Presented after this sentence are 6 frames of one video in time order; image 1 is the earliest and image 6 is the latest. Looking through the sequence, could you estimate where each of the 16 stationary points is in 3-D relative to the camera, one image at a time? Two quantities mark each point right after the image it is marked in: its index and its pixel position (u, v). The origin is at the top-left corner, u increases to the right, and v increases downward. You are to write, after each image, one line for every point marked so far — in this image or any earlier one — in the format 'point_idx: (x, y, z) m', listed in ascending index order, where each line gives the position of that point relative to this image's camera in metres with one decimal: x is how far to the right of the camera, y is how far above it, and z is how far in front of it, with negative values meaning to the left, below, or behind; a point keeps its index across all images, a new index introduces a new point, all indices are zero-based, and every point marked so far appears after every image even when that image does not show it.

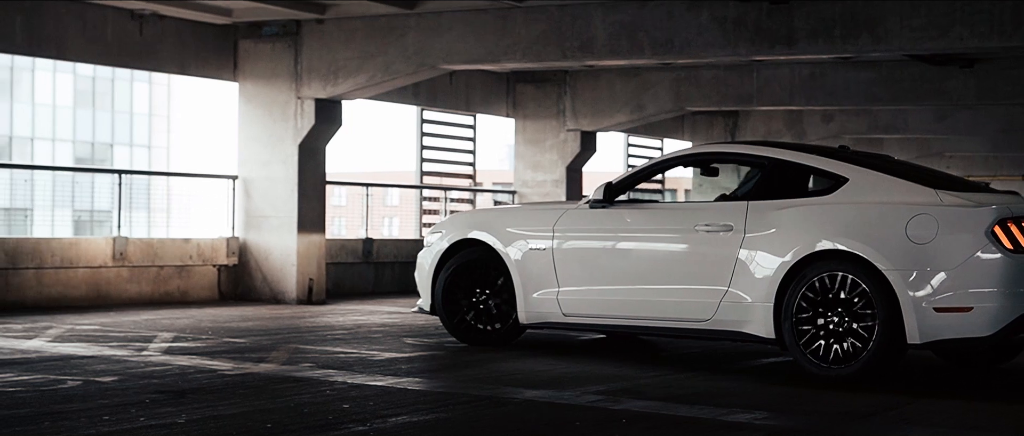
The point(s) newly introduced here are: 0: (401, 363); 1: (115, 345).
0: (-0.7, -0.9, +9.6) m
1: (-2.5, -0.8, +10.2) m
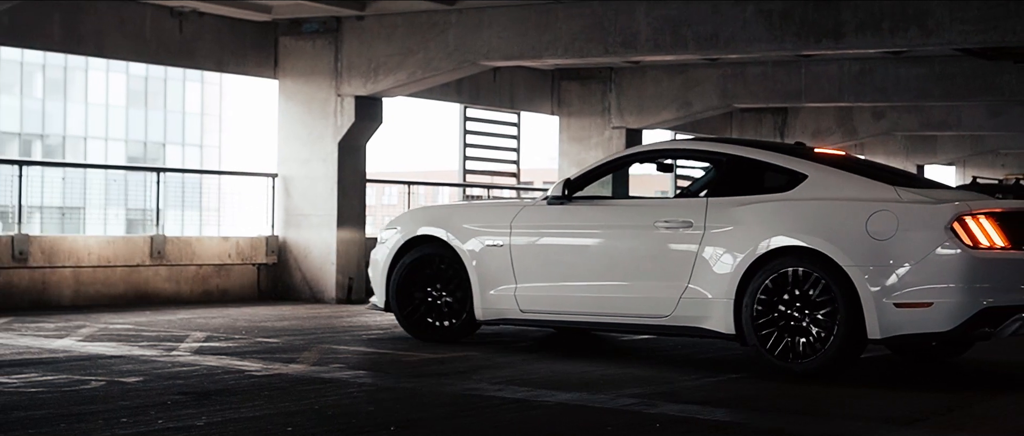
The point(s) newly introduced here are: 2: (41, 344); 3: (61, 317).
0: (-0.5, -0.9, +9.4) m
1: (-2.3, -0.8, +10.0) m
2: (-3.0, -0.8, +9.9) m
3: (-3.4, -0.8, +12.0) m
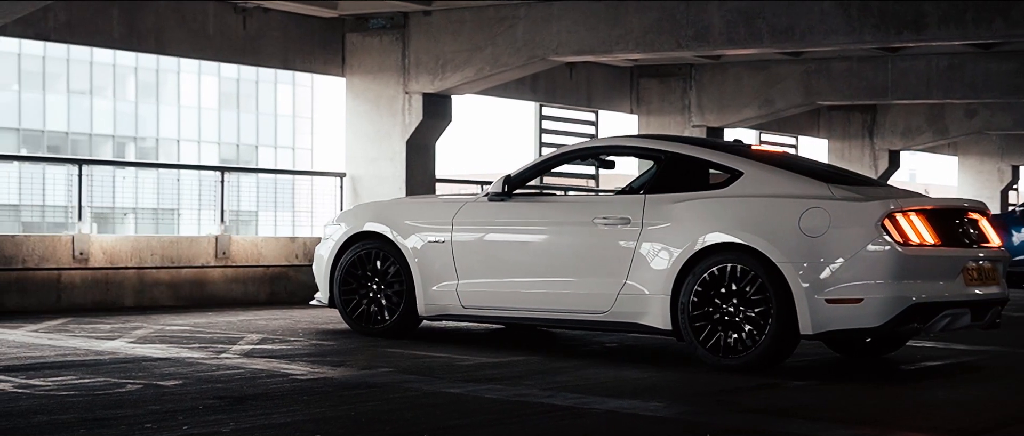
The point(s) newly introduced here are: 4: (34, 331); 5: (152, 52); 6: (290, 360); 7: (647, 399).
0: (-0.1, -0.9, +9.0) m
1: (-1.9, -0.8, +9.8) m
2: (-2.6, -0.8, +9.7) m
3: (-2.9, -0.8, +11.9) m
4: (-3.2, -0.8, +10.5) m
5: (-3.7, +1.7, +16.1) m
6: (-1.3, -0.8, +9.1) m
7: (+0.6, -0.9, +7.6) m
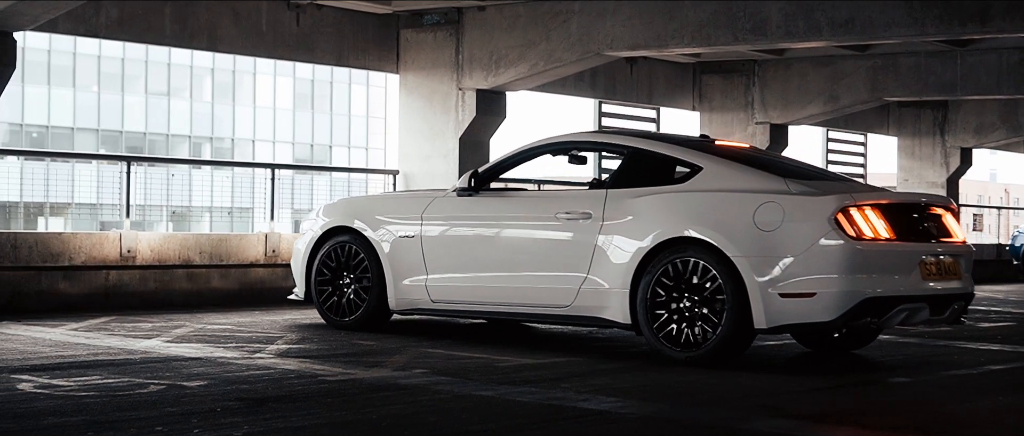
0: (+0.1, -0.8, +8.8) m
1: (-1.7, -0.8, +9.6) m
2: (-2.3, -0.8, +9.6) m
3: (-2.6, -0.7, +11.7) m
4: (-2.9, -0.7, +10.4) m
5: (-3.2, +1.7, +16.0) m
6: (-1.1, -0.8, +8.9) m
7: (+0.8, -0.9, +7.3) m
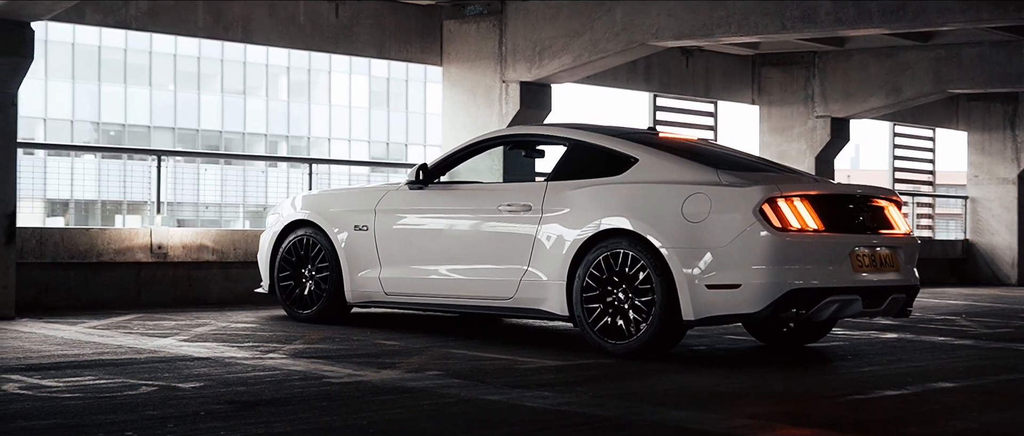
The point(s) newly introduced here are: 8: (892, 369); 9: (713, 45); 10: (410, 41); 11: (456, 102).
0: (+0.2, -0.8, +8.3) m
1: (-1.5, -0.7, +9.2) m
2: (-2.2, -0.7, +9.3) m
3: (-2.3, -0.7, +11.4) m
4: (-2.7, -0.7, +10.1) m
5: (-2.7, +1.8, +15.7) m
6: (-0.9, -0.8, +8.5) m
7: (+0.8, -0.8, +6.9) m
8: (+2.1, -0.8, +8.9) m
9: (+2.2, +1.8, +17.0) m
10: (-1.1, +1.9, +17.3) m
11: (-0.6, +1.3, +17.5) m
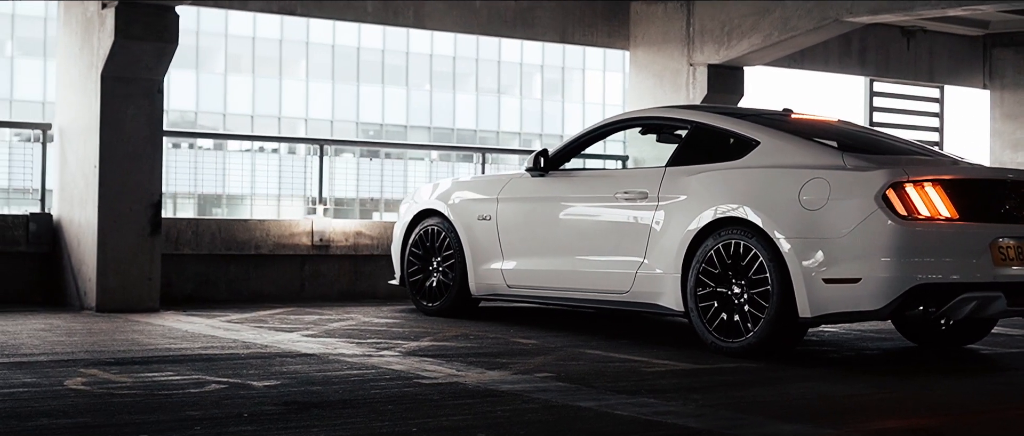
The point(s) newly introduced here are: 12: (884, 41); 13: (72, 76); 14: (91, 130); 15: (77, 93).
0: (+0.8, -0.8, +7.5) m
1: (-0.8, -0.7, +8.7) m
2: (-1.4, -0.7, +8.8) m
3: (-1.2, -0.6, +11.0) m
4: (-1.8, -0.6, +9.8) m
5: (-0.8, +1.8, +15.3) m
6: (-0.3, -0.7, +7.9) m
7: (+1.1, -0.8, +5.9) m
8: (+2.8, -0.8, +7.7) m
9: (+4.2, +1.9, +15.7) m
10: (+1.0, +2.0, +16.6) m
11: (+1.6, +1.3, +16.7) m
12: (+4.6, +2.1, +19.2) m
13: (-3.3, +1.1, +11.8) m
14: (-2.9, +0.6, +11.1) m
15: (-3.1, +0.9, +11.5) m
